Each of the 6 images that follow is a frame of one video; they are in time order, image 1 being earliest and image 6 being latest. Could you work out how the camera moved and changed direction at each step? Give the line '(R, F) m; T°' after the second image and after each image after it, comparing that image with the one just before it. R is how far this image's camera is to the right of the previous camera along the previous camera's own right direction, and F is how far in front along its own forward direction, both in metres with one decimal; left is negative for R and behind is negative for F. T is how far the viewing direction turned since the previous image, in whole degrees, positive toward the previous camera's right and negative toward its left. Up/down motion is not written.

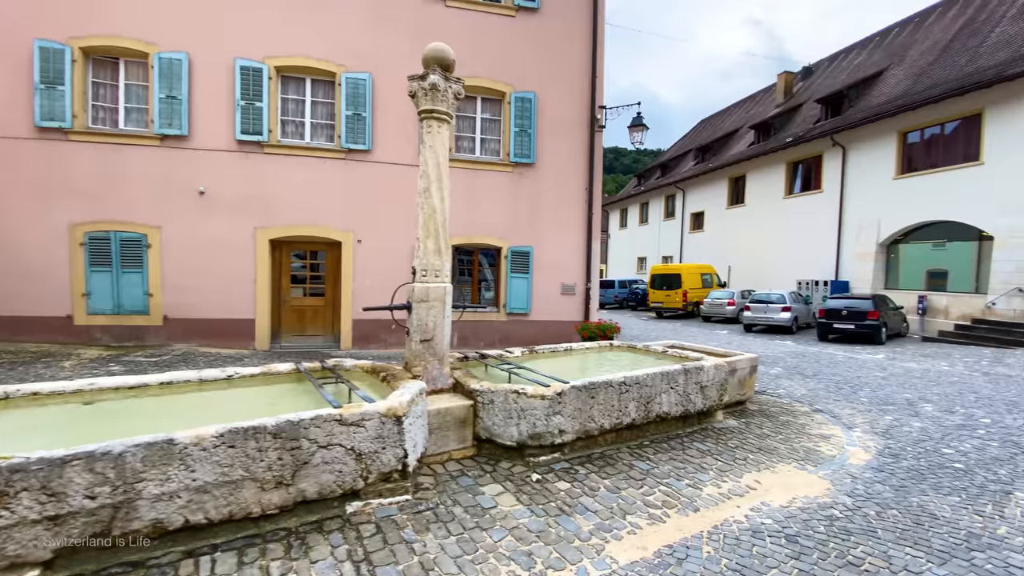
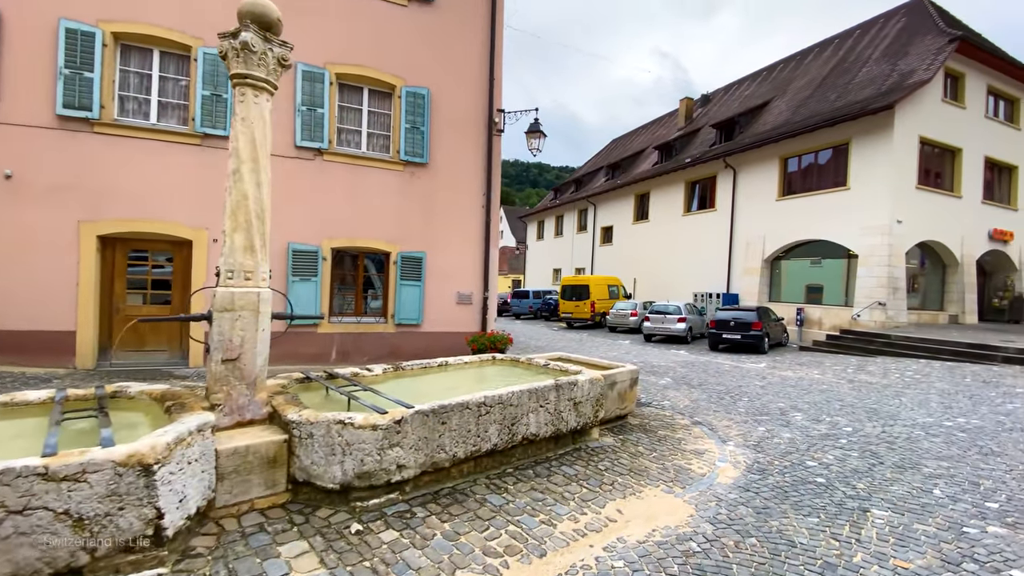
(+0.7, +0.6) m; +9°
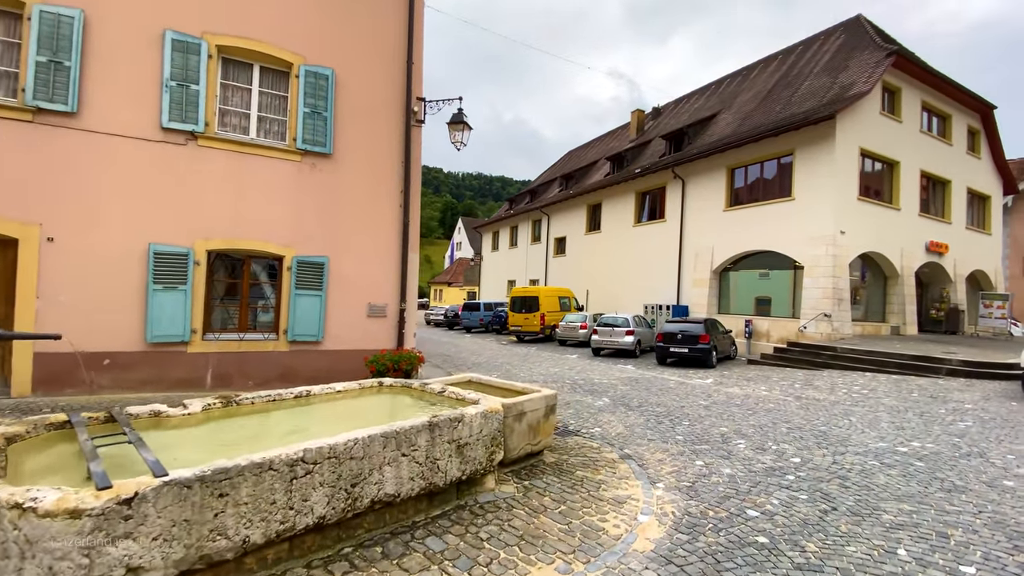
(+0.8, +1.1) m; +4°
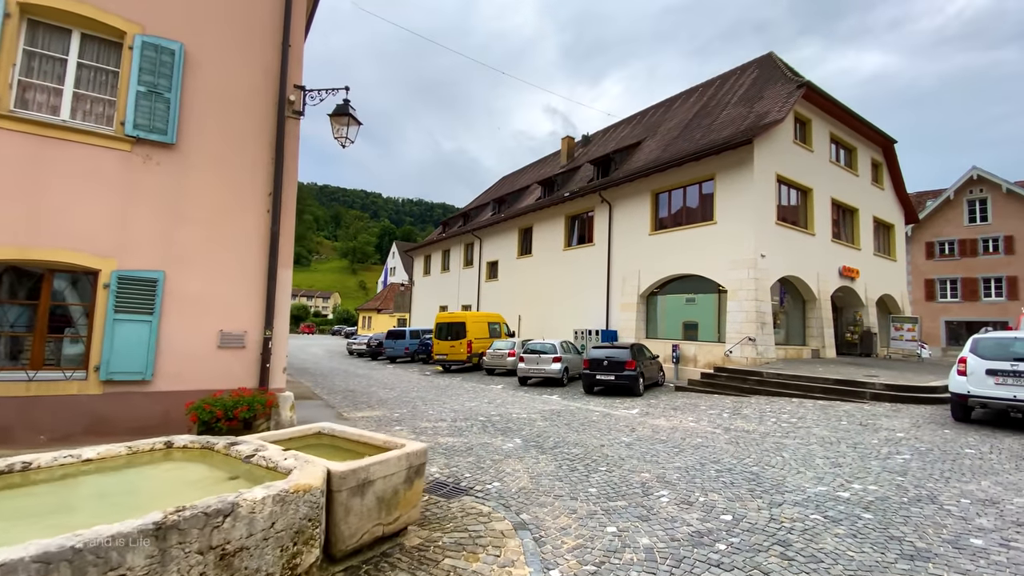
(+0.7, +1.2) m; +7°
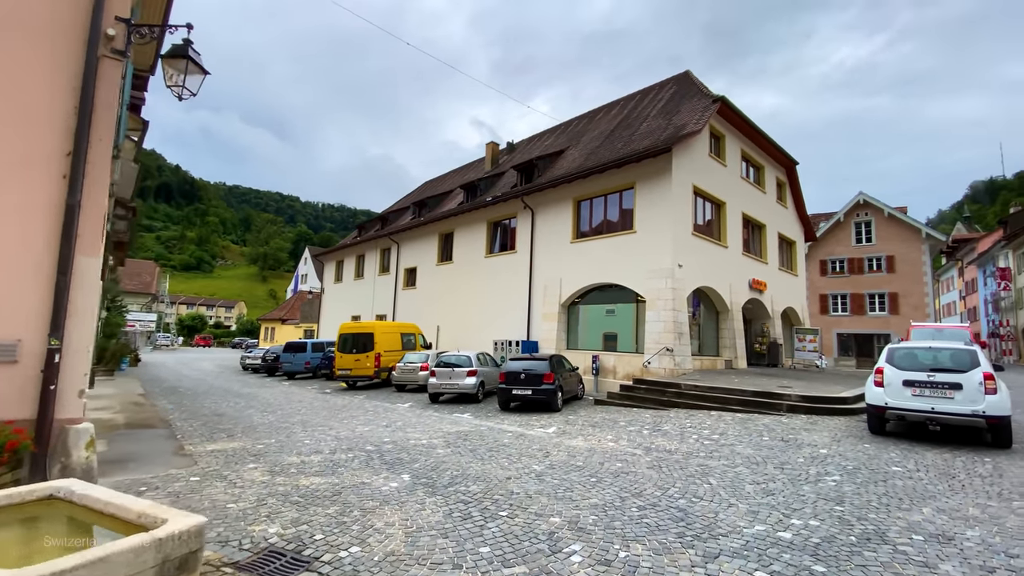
(+0.5, +1.2) m; +9°
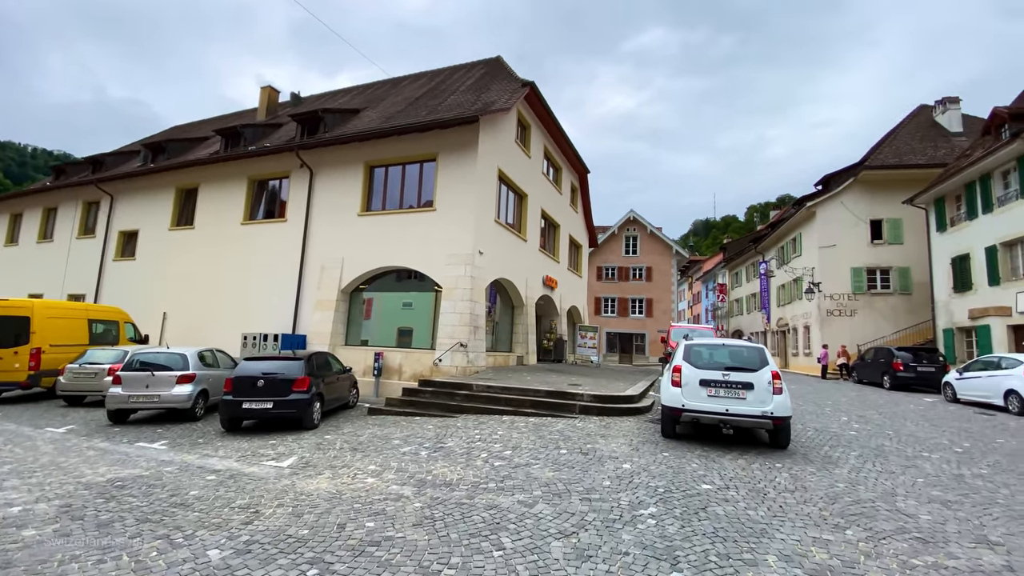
(+0.8, +2.2) m; +23°
